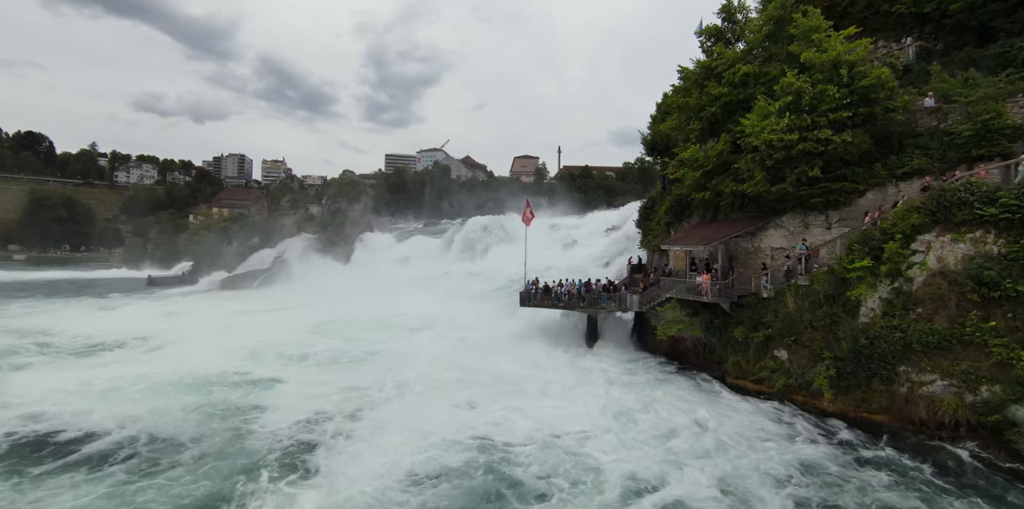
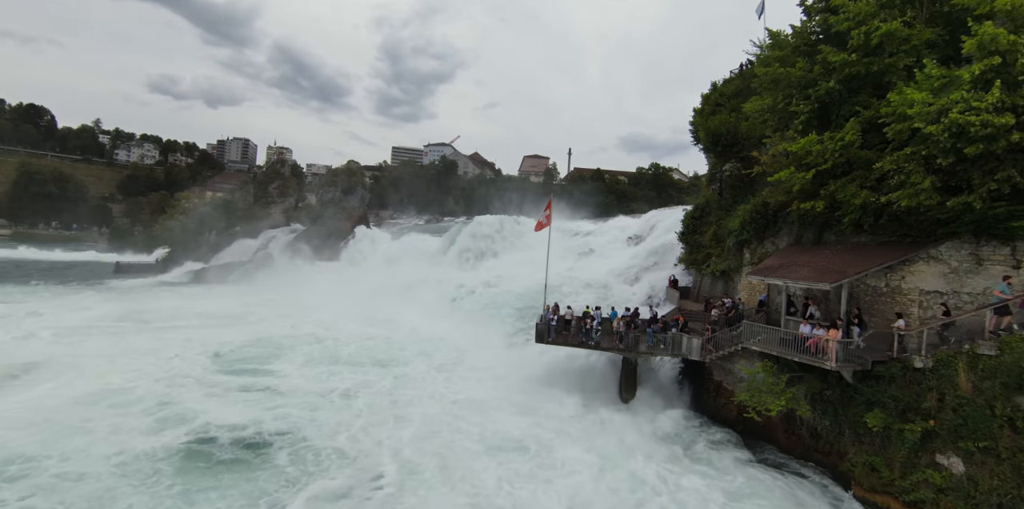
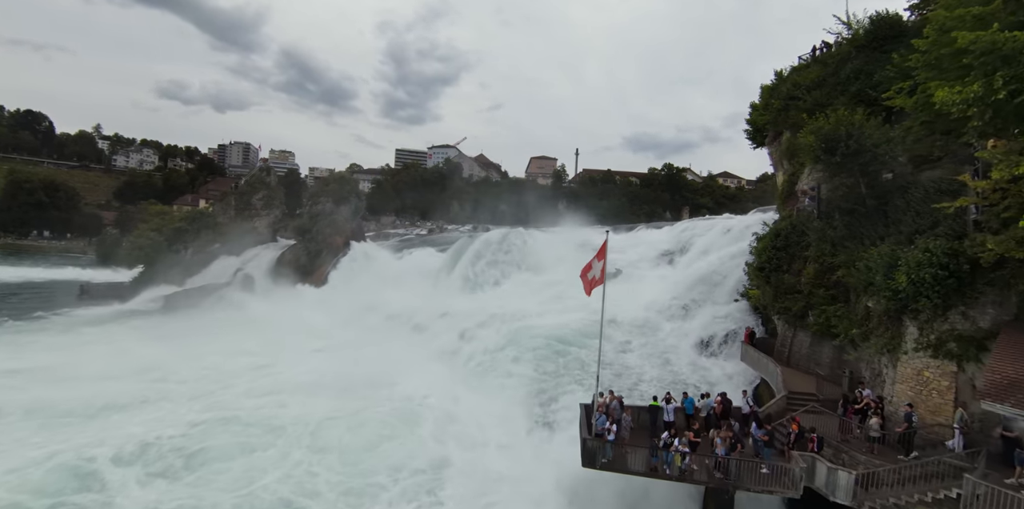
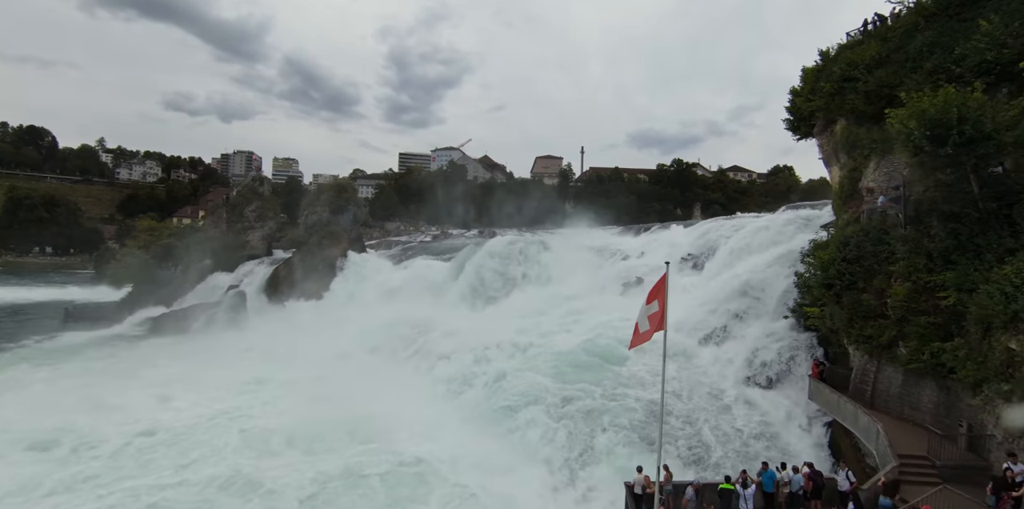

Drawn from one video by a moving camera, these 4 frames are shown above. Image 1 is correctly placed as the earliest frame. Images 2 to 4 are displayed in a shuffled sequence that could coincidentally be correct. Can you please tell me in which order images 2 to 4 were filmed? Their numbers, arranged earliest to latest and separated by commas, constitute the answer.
2, 3, 4
